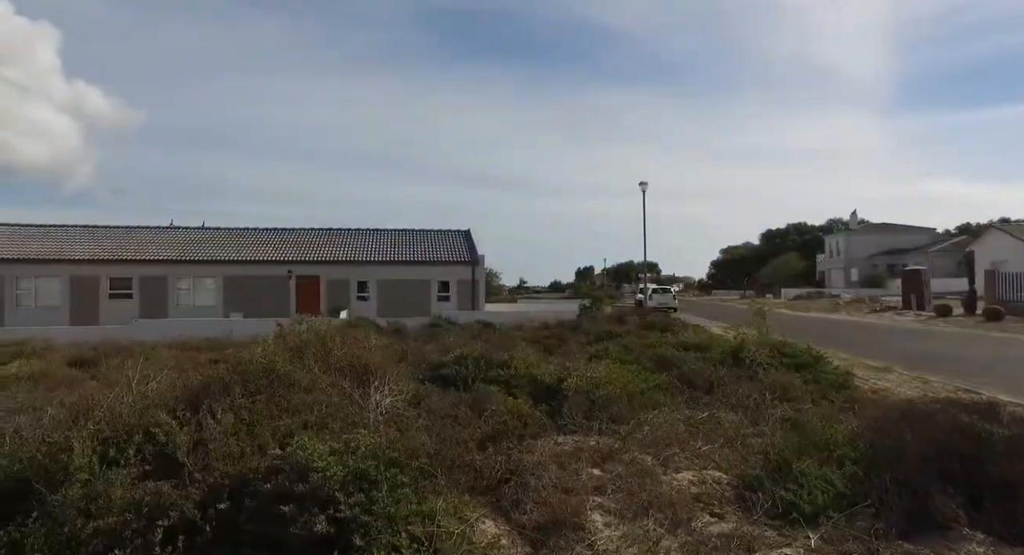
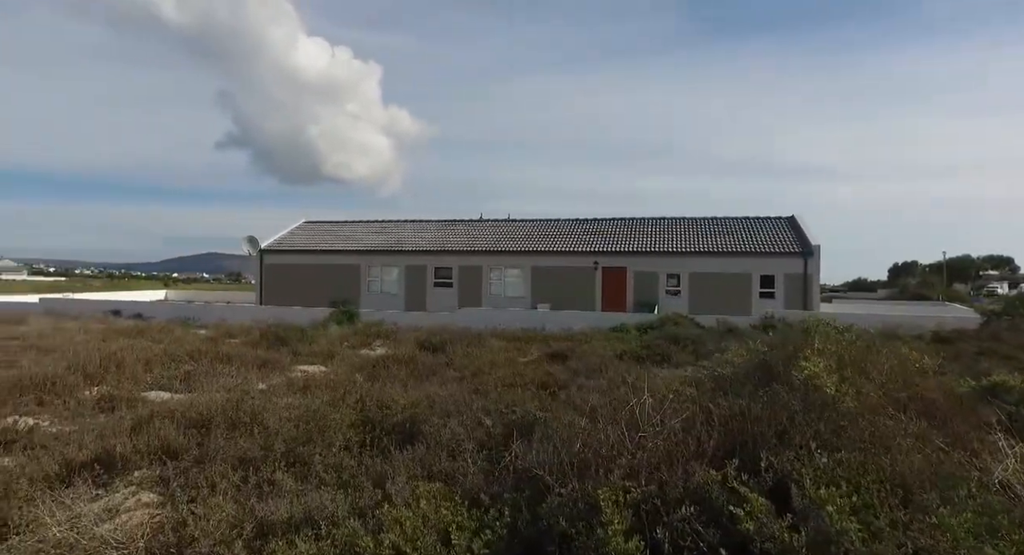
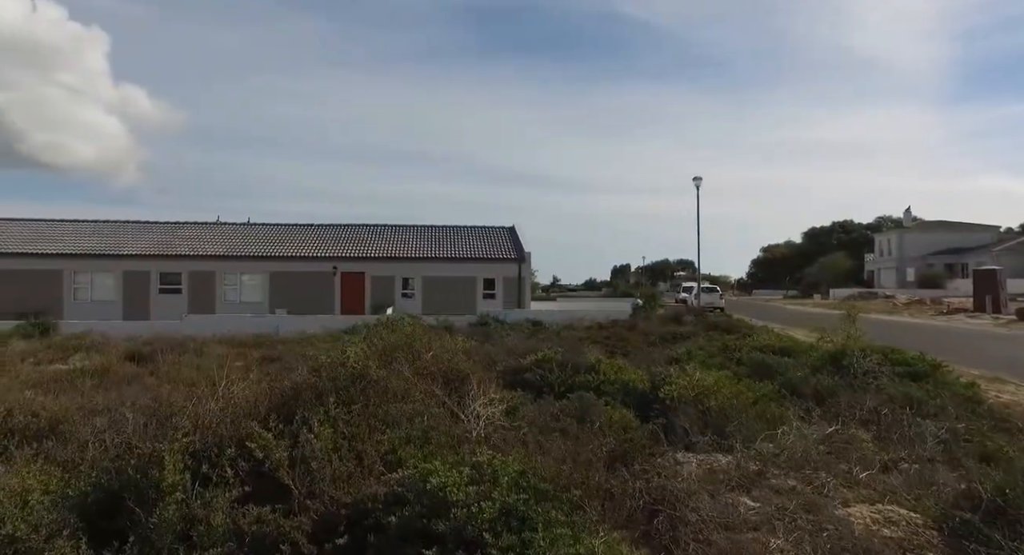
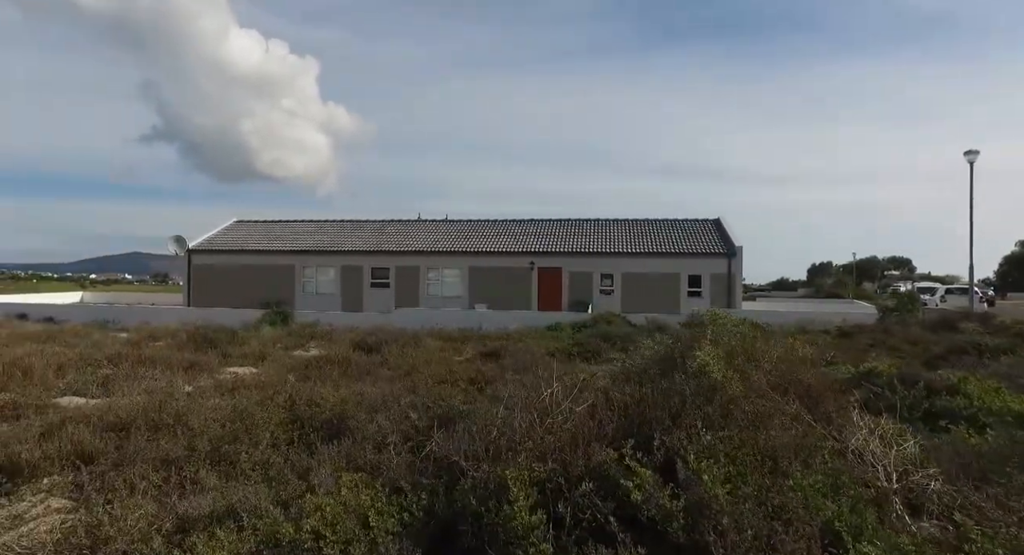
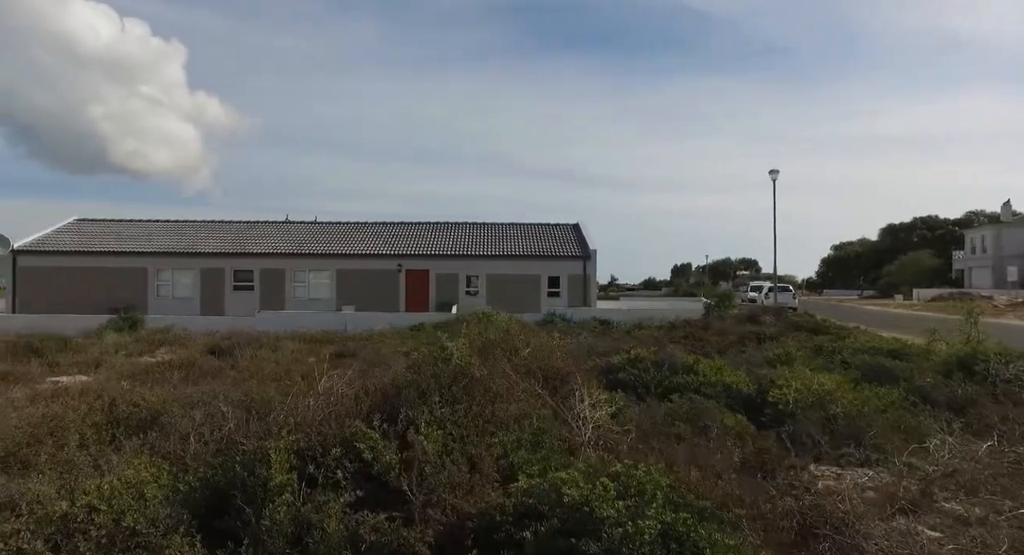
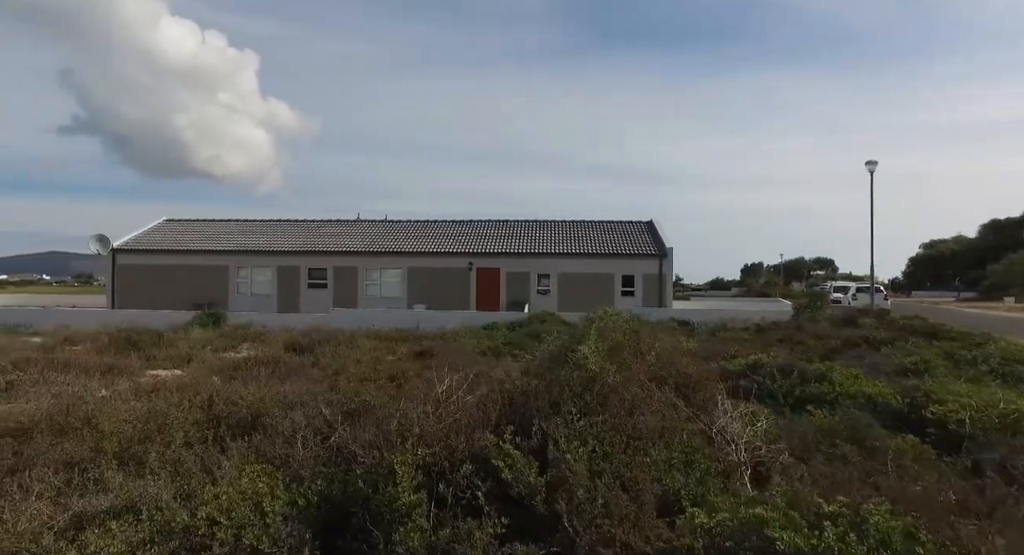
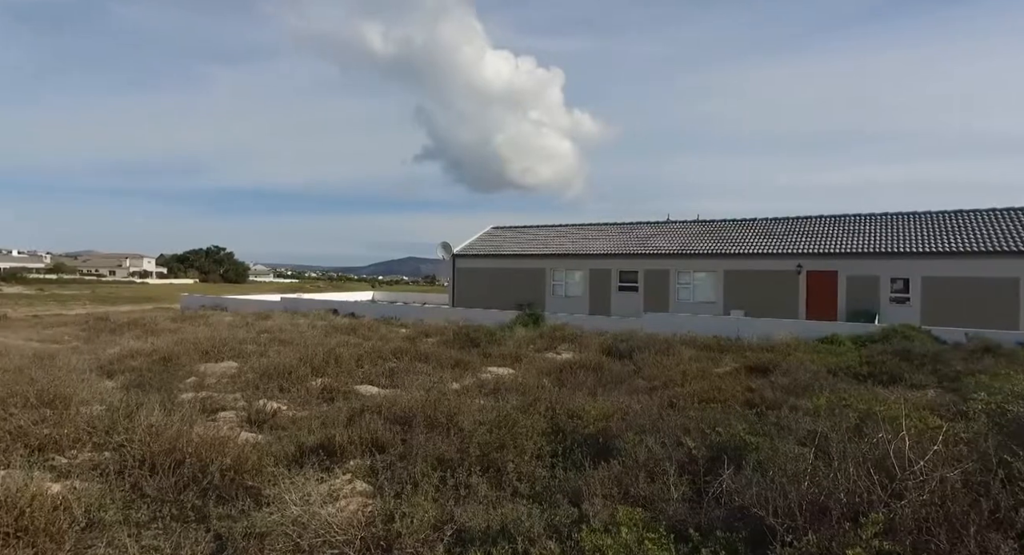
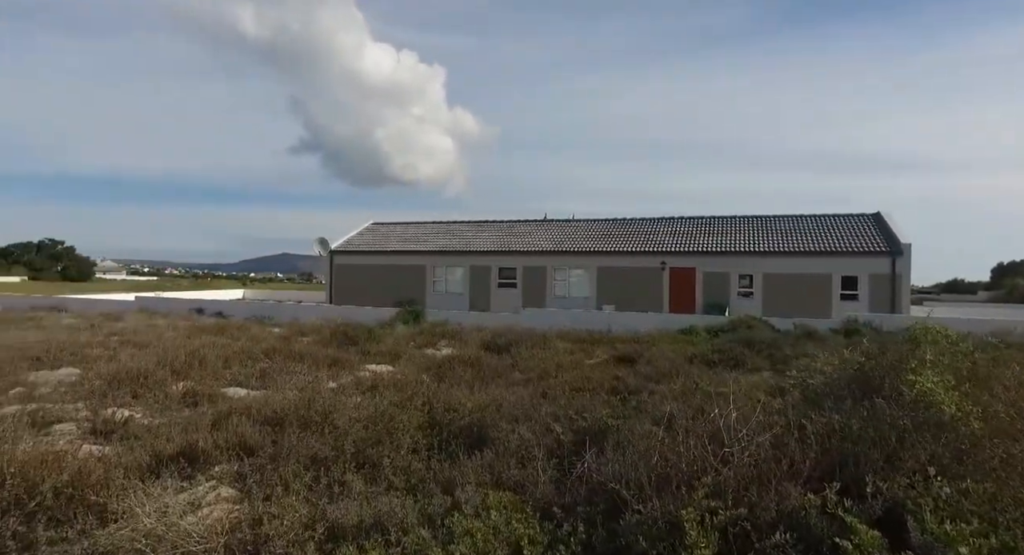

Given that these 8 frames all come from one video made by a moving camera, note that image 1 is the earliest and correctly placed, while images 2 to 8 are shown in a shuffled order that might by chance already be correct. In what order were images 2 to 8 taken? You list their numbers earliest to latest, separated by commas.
3, 5, 6, 4, 2, 8, 7
